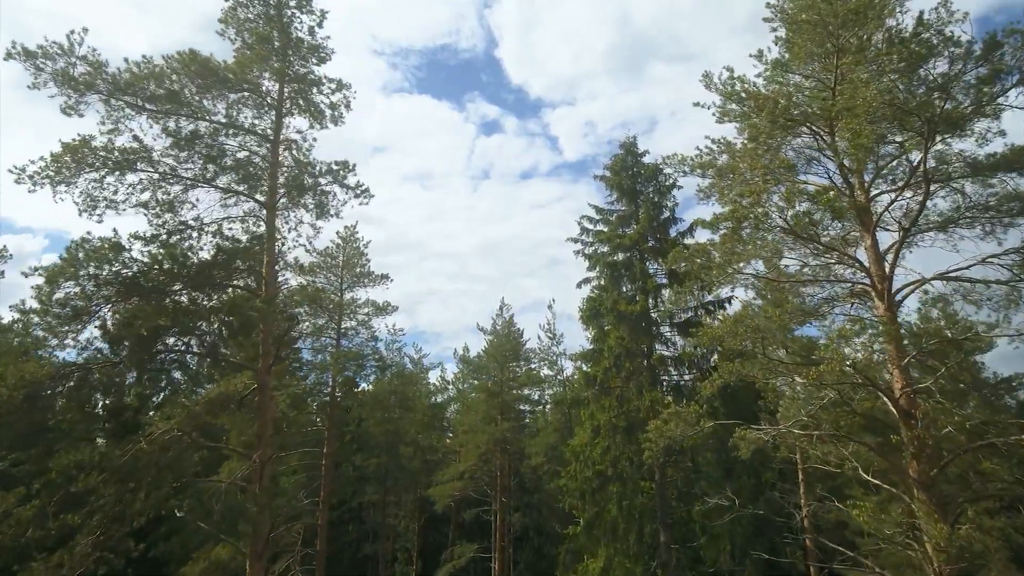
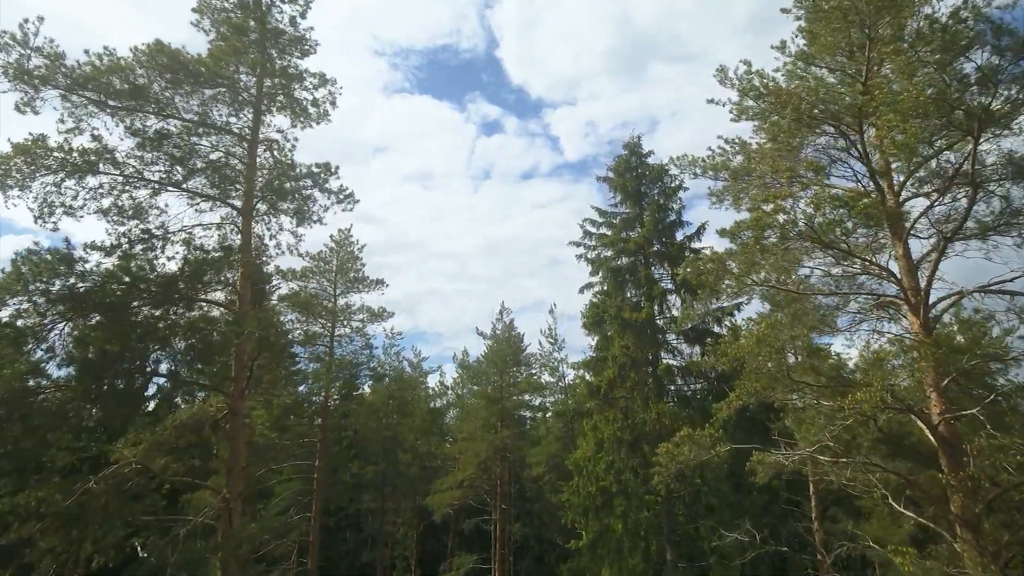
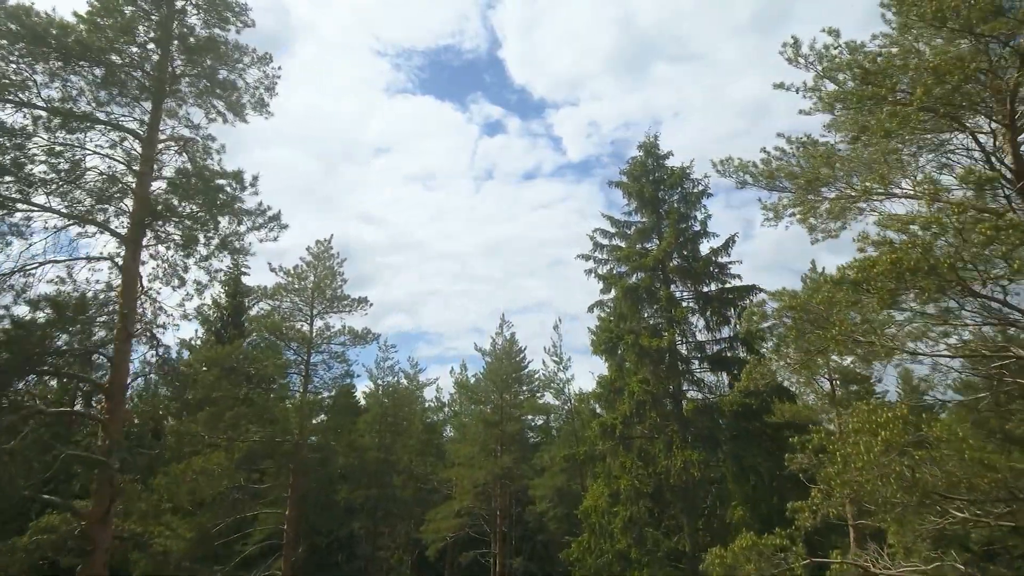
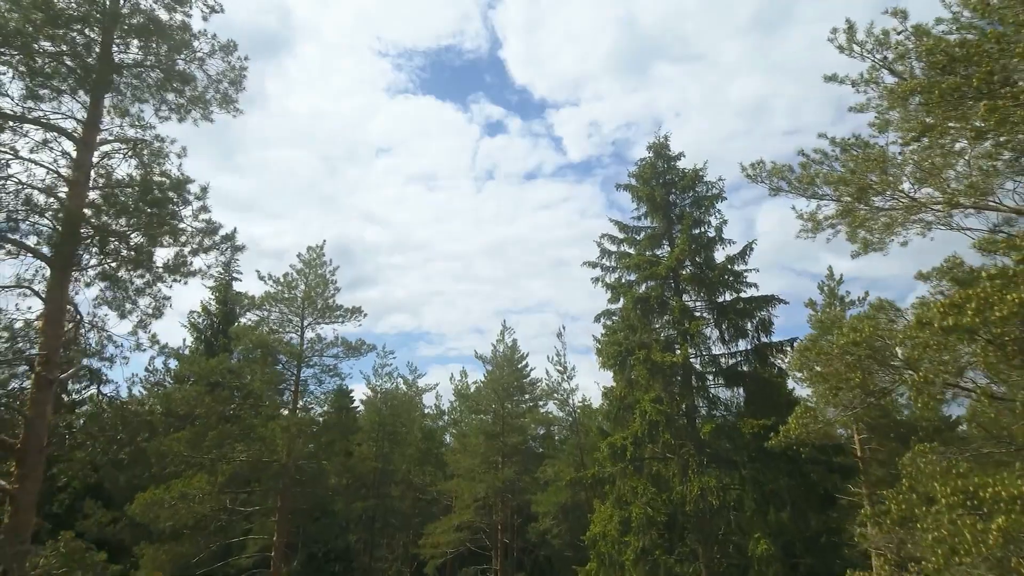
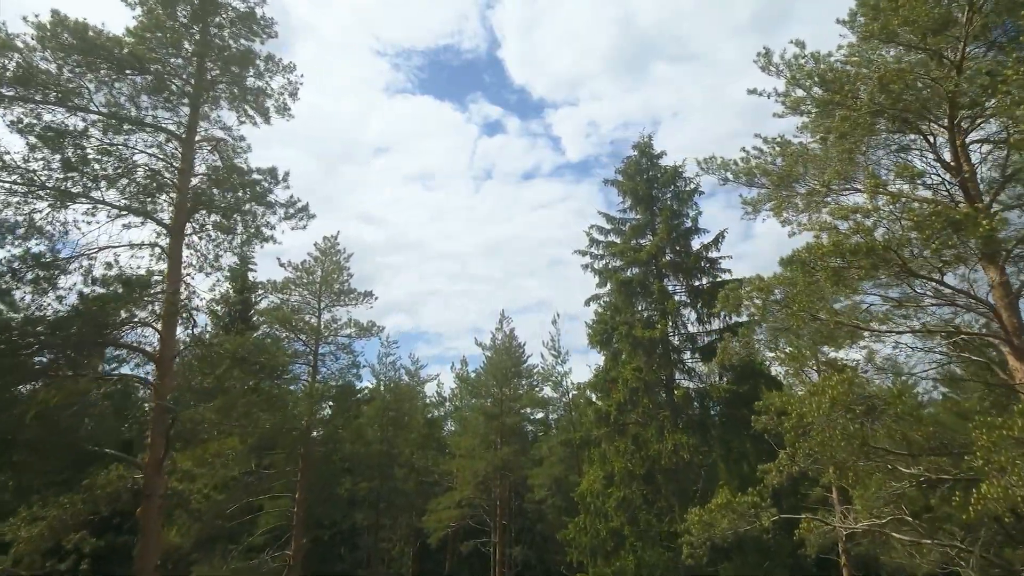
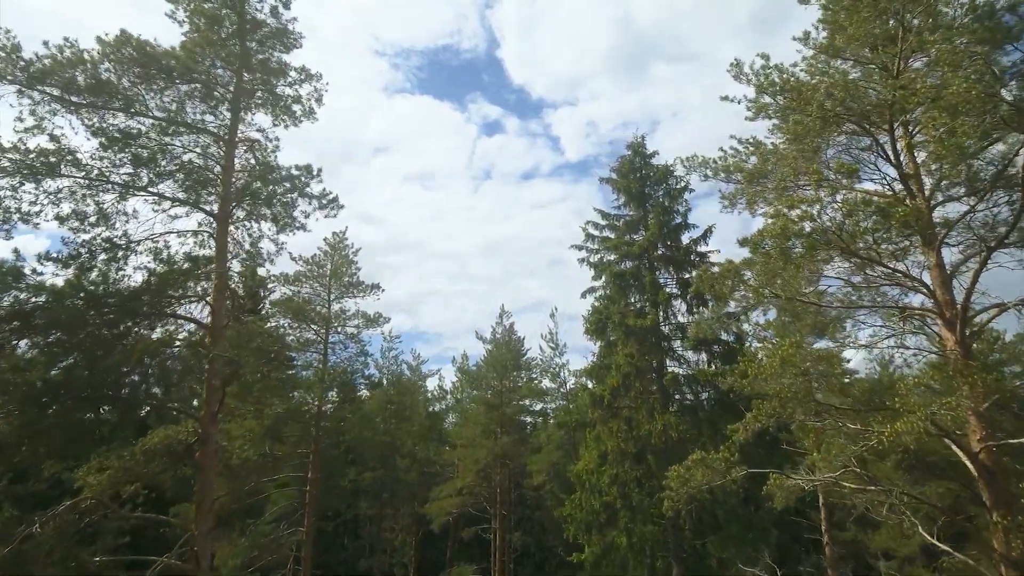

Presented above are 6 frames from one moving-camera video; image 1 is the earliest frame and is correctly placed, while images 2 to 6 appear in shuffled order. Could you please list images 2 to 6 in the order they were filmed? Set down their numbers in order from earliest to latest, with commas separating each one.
2, 6, 5, 3, 4
